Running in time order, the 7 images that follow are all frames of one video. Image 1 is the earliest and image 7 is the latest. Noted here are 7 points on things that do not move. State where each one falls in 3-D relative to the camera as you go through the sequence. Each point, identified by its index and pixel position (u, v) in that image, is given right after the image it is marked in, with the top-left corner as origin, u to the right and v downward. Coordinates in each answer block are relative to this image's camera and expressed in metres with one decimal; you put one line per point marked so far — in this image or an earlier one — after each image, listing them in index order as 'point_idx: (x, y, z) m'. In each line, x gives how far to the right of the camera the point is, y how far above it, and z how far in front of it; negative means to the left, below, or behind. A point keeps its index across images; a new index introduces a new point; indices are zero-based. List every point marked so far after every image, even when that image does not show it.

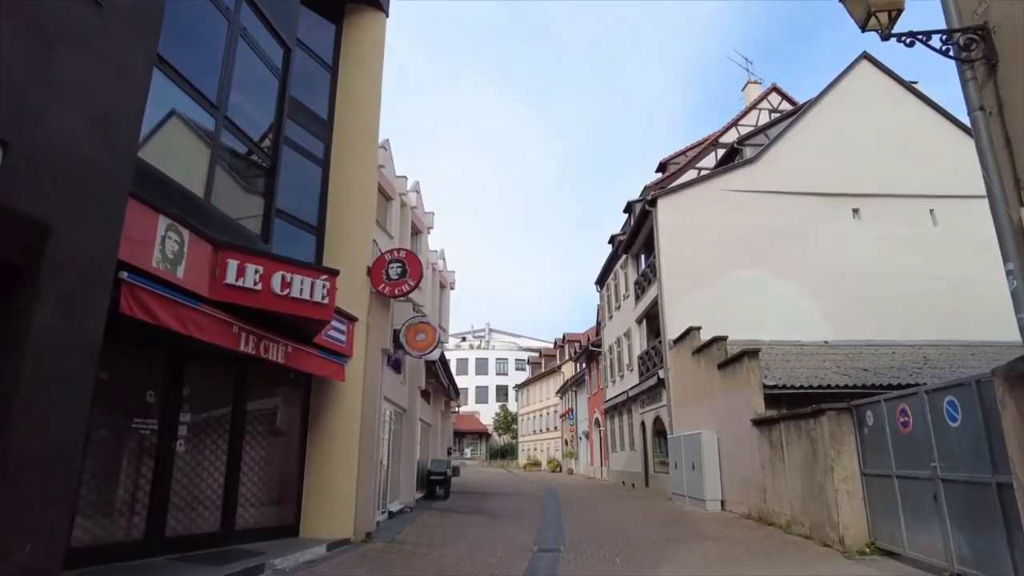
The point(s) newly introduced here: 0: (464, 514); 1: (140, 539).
0: (-1.1, -5.6, +15.9) m
1: (-4.0, -2.7, +7.0) m
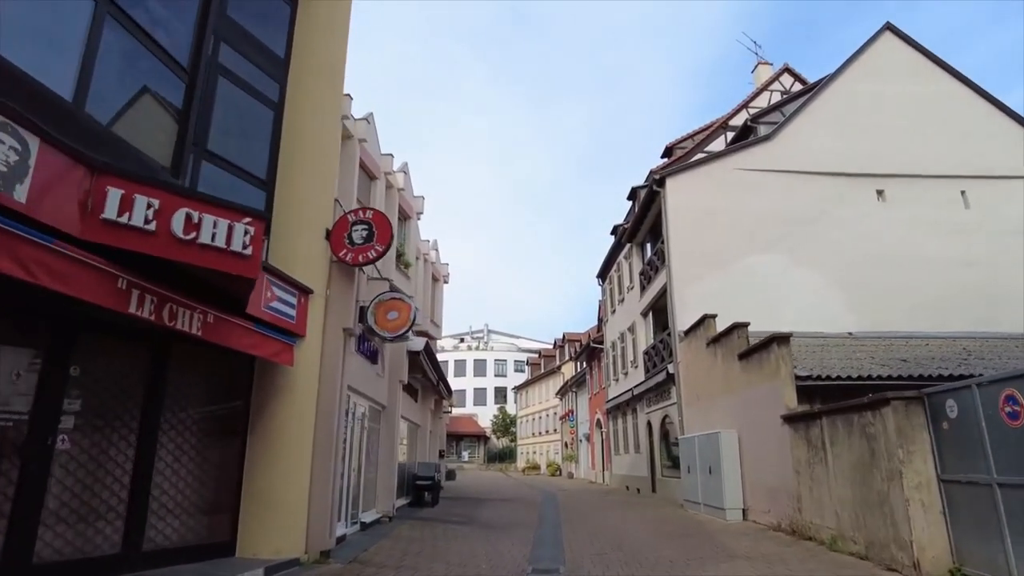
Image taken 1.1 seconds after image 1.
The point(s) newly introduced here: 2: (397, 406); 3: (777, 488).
0: (-1.3, -5.1, +14.1) m
1: (-4.1, -2.2, +5.2) m
2: (-2.5, -2.5, +13.7) m
3: (+4.5, -3.4, +10.9) m
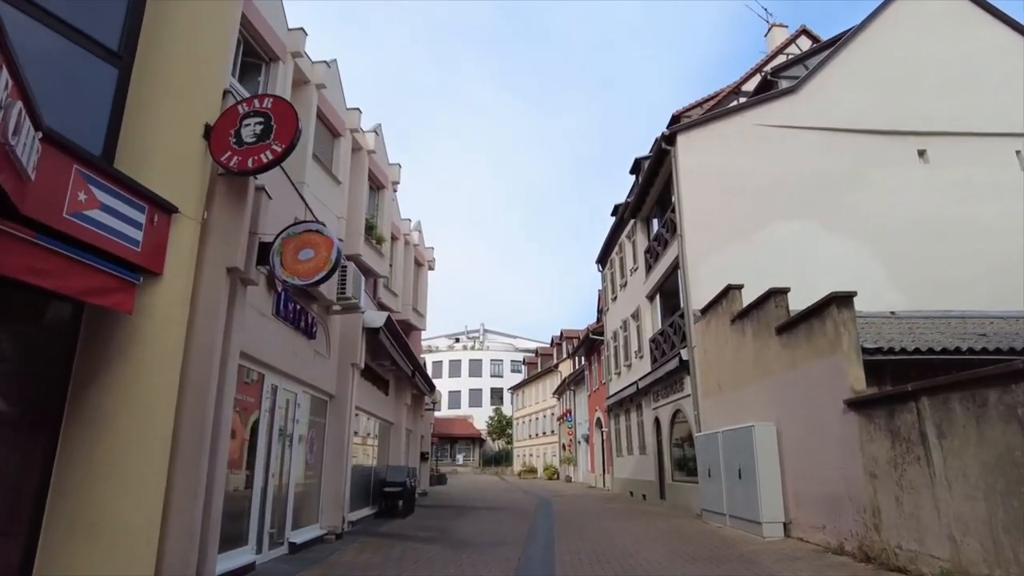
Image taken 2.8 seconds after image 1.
0: (-1.6, -4.5, +11.4) m
1: (-4.5, -1.5, +2.5) m
2: (-2.8, -1.8, +11.0) m
3: (+4.1, -2.6, +8.2) m
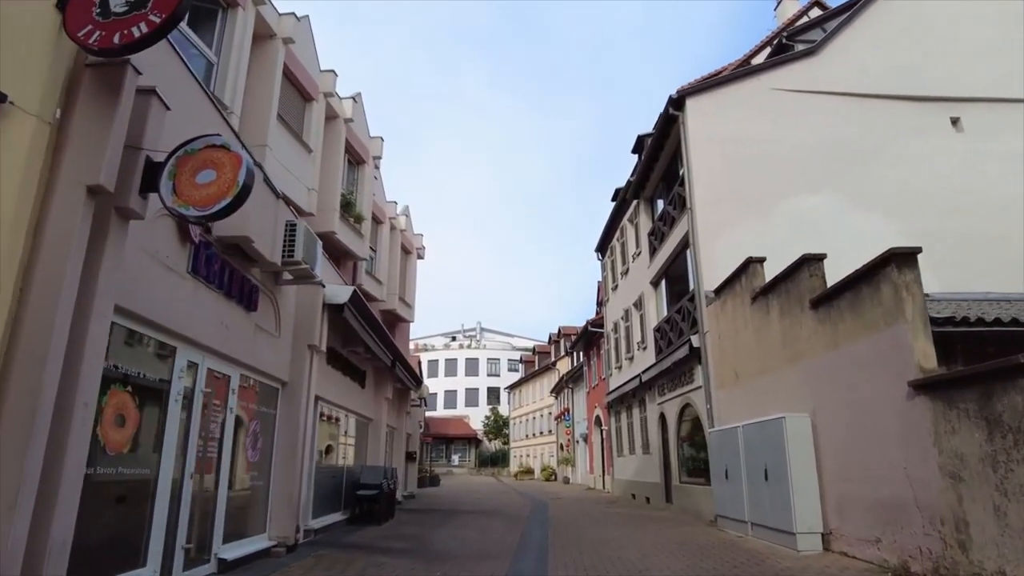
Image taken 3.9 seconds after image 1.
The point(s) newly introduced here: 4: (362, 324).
0: (-1.8, -4.0, +9.8) m
1: (-4.7, -1.0, +0.9) m
2: (-3.0, -1.3, +9.4) m
3: (+3.9, -2.2, +6.6) m
4: (-2.6, -0.6, +11.3) m
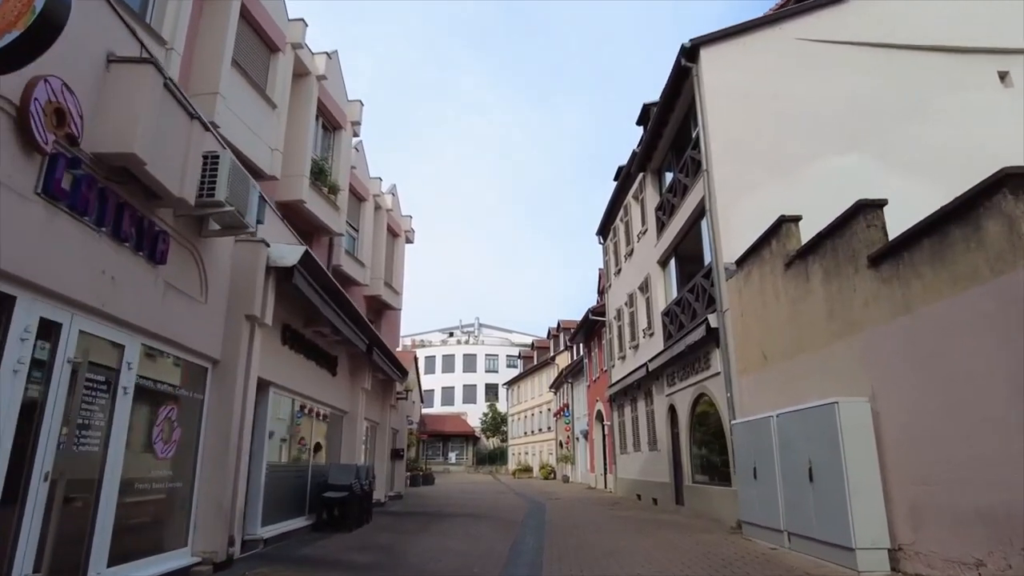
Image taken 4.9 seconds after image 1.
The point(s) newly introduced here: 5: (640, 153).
0: (-2.0, -3.5, +8.0) m
1: (-4.8, -0.6, -0.9) m
2: (-3.2, -0.8, +7.6) m
3: (+3.8, -1.7, +4.9) m
4: (-2.8, -0.1, +9.5) m
5: (+3.6, +3.7, +17.9) m
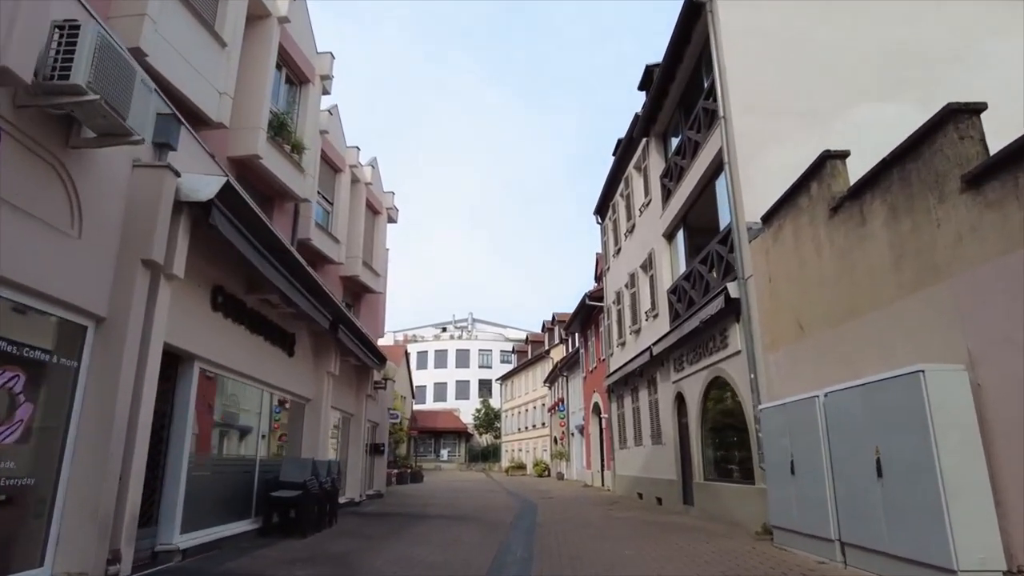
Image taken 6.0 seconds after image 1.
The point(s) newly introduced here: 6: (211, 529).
0: (-2.2, -2.9, +6.2) m
1: (-5.0, 0.0, -2.7) m
2: (-3.4, -0.2, +5.8) m
3: (+3.6, -1.1, +3.1) m
4: (-3.0, +0.5, +7.7) m
5: (+3.3, +4.3, +16.1) m
6: (-3.9, -3.2, +8.5) m
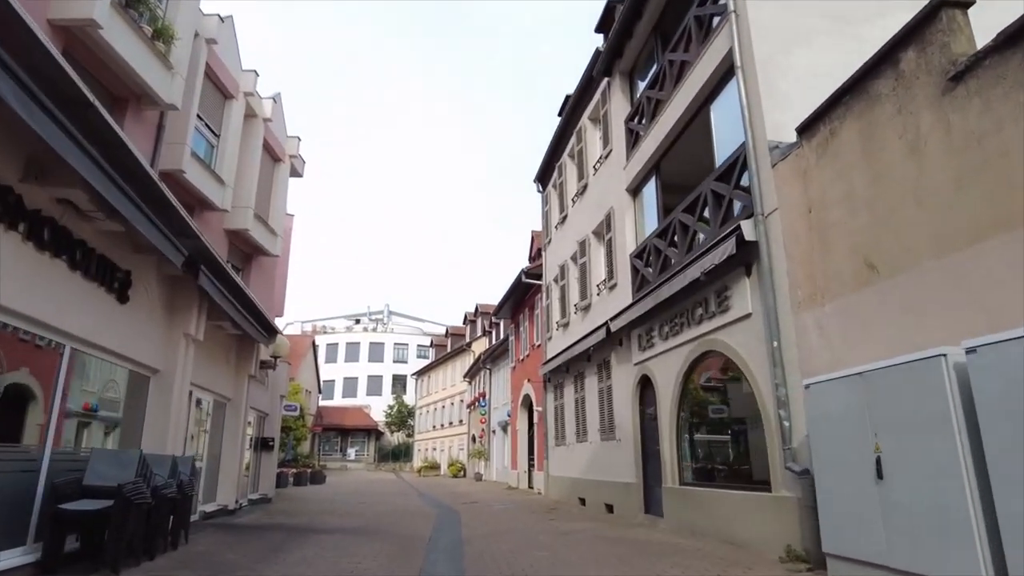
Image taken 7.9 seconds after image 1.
0: (-2.5, -2.0, +2.9) m
1: (-3.9, +1.0, -6.2) m
2: (-3.5, +0.7, +2.4) m
3: (+3.7, -0.4, +0.6) m
4: (-3.3, +1.4, +4.3) m
5: (+2.0, +5.1, +13.5) m
6: (-4.4, -2.1, +5.0) m
